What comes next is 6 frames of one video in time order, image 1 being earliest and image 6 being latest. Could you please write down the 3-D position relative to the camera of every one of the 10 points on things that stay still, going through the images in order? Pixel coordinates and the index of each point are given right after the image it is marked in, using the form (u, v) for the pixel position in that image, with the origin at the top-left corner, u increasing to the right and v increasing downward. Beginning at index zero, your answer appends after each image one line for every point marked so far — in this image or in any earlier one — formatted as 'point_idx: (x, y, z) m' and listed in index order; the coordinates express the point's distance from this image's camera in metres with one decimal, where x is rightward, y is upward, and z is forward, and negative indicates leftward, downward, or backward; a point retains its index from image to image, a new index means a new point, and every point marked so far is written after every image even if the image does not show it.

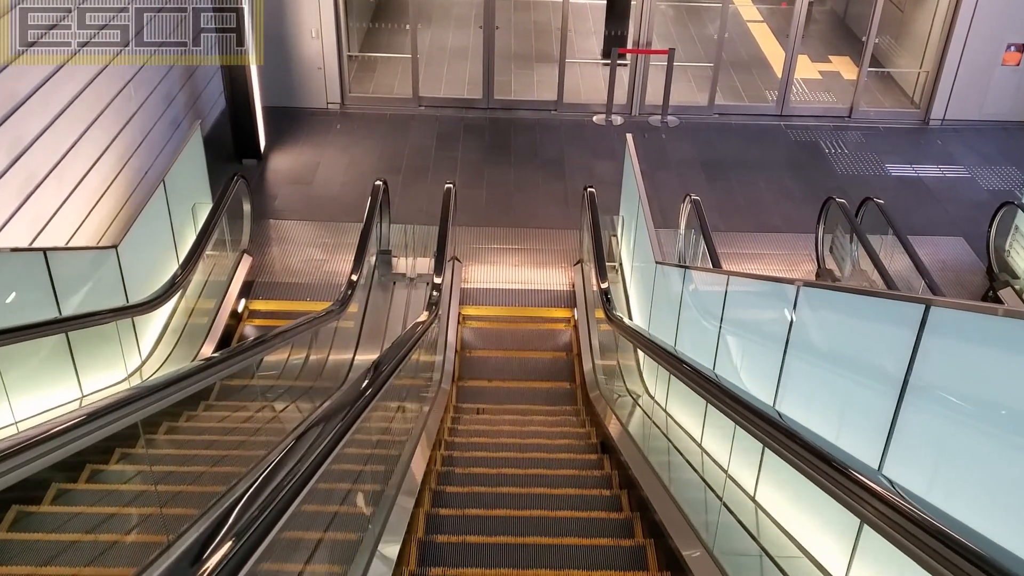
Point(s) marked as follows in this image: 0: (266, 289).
0: (-2.1, 0.0, +7.3) m
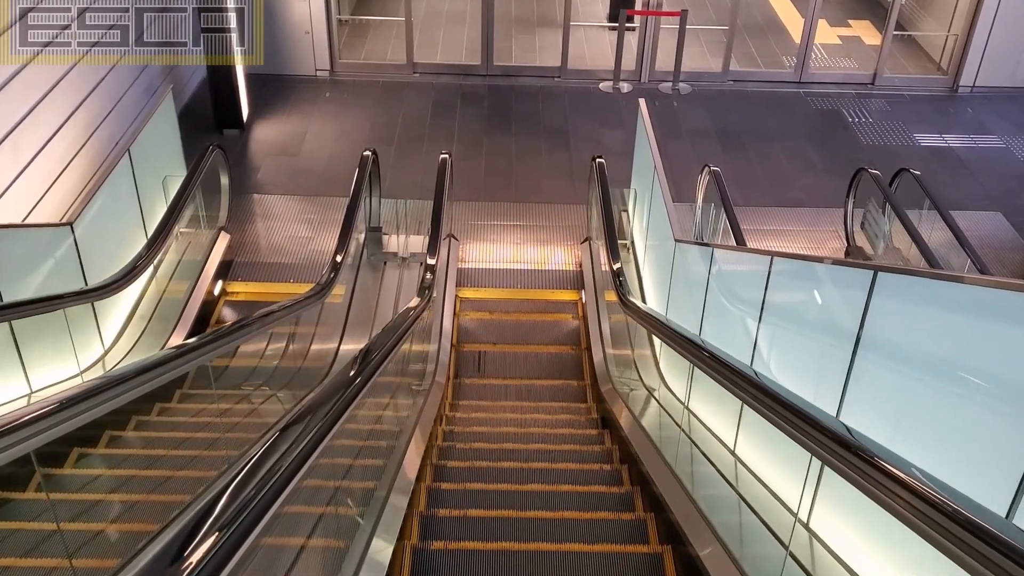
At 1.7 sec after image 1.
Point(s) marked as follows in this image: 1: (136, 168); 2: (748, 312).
0: (-2.1, +0.1, +6.8) m
1: (-2.6, +0.9, +6.0) m
2: (+1.3, -0.1, +4.9) m
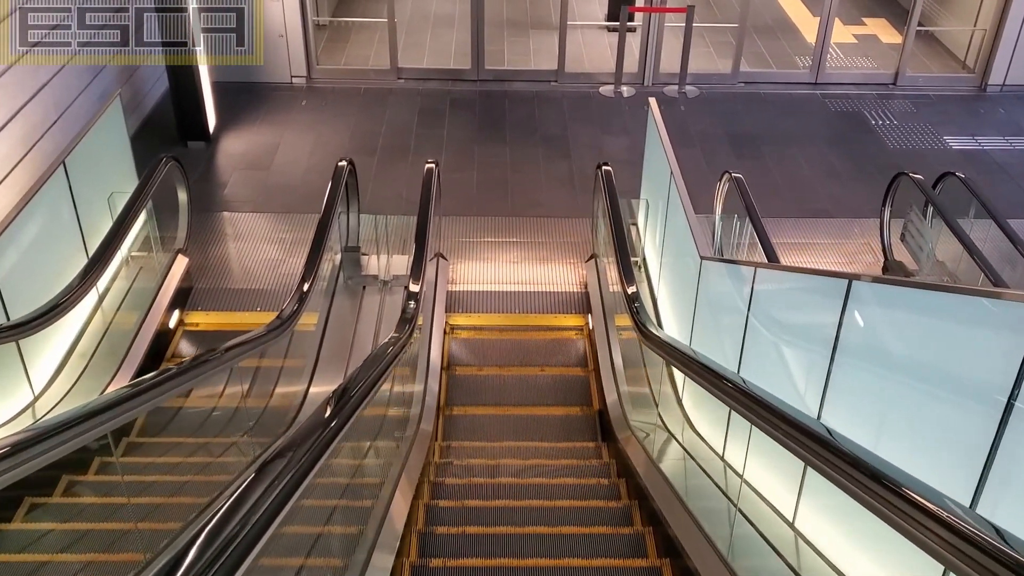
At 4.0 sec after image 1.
0: (-2.1, -0.1, +6.0) m
1: (-2.7, +0.7, +5.3) m
2: (+1.3, -0.3, +4.2) m
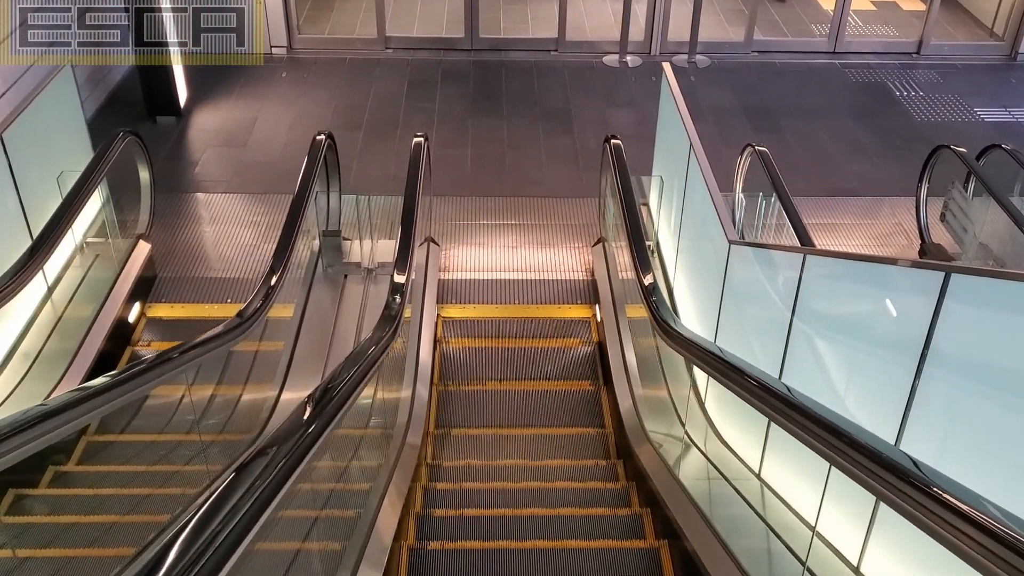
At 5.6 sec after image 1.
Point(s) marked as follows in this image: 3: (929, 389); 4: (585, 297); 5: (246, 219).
0: (-2.1, 0.0, +5.4) m
1: (-2.7, +0.7, +4.7) m
2: (+1.3, -0.2, +3.6) m
3: (+1.4, -0.3, +3.0) m
4: (+0.5, -0.1, +5.6) m
5: (-1.9, +0.5, +6.1) m
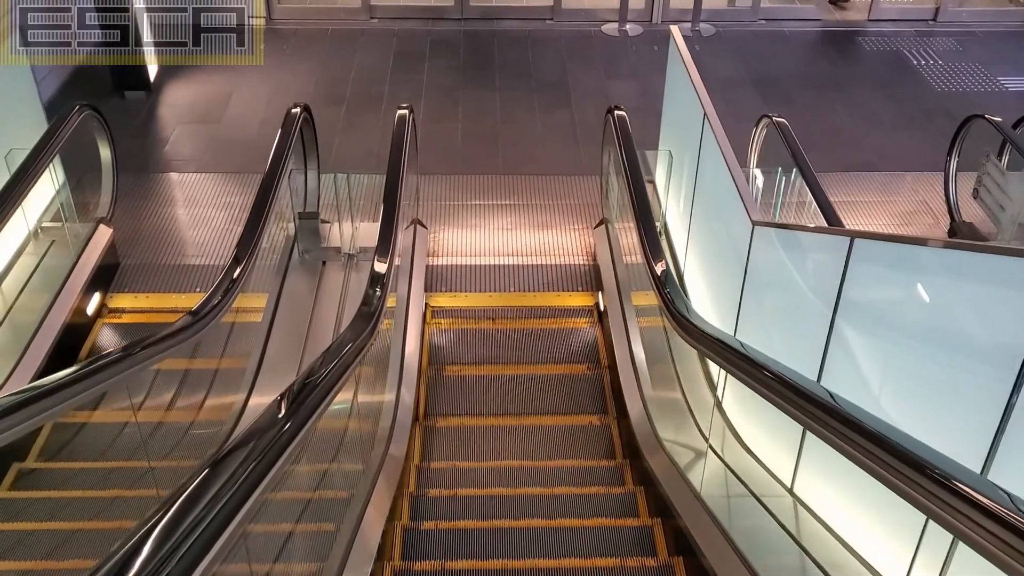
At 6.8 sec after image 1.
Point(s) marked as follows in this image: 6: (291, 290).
0: (-2.1, +0.1, +5.0) m
1: (-2.7, +0.8, +4.2) m
2: (+1.3, -0.2, +3.2) m
3: (+1.4, -0.3, +2.6) m
4: (+0.4, 0.0, +5.1) m
5: (-1.9, +0.6, +5.7) m
6: (-1.1, 0.0, +4.5) m
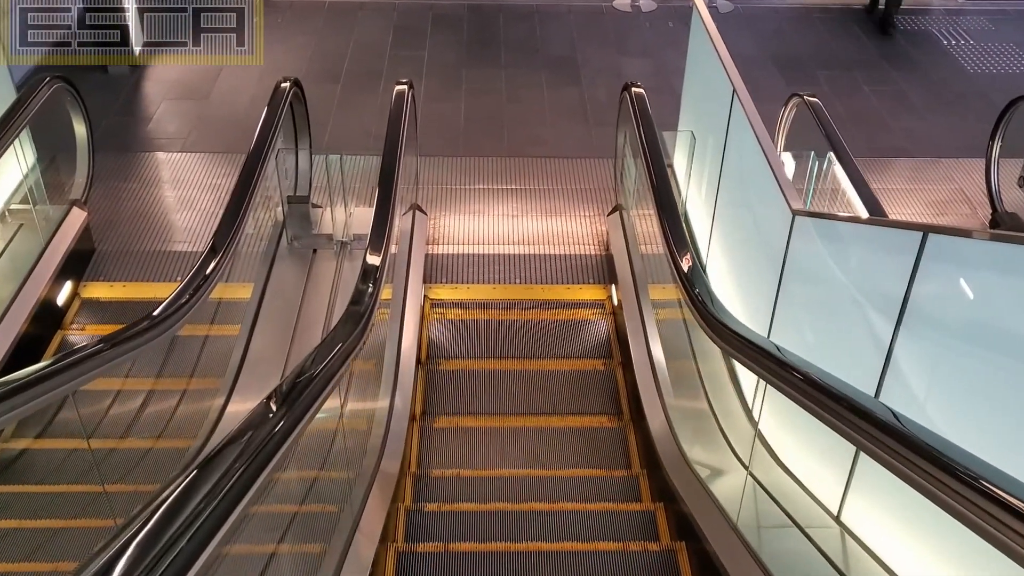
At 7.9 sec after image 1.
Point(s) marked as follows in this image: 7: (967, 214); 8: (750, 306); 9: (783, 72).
0: (-2.1, +0.1, +4.6) m
1: (-2.7, +0.8, +3.9) m
2: (+1.3, -0.2, +2.8) m
3: (+1.4, -0.3, +2.2) m
4: (+0.5, +0.1, +4.8) m
5: (-1.9, +0.7, +5.3) m
6: (-1.1, 0.0, +4.2) m
7: (+2.5, +0.4, +4.8) m
8: (+1.1, -0.1, +4.0) m
9: (+2.0, +1.6, +6.3) m
